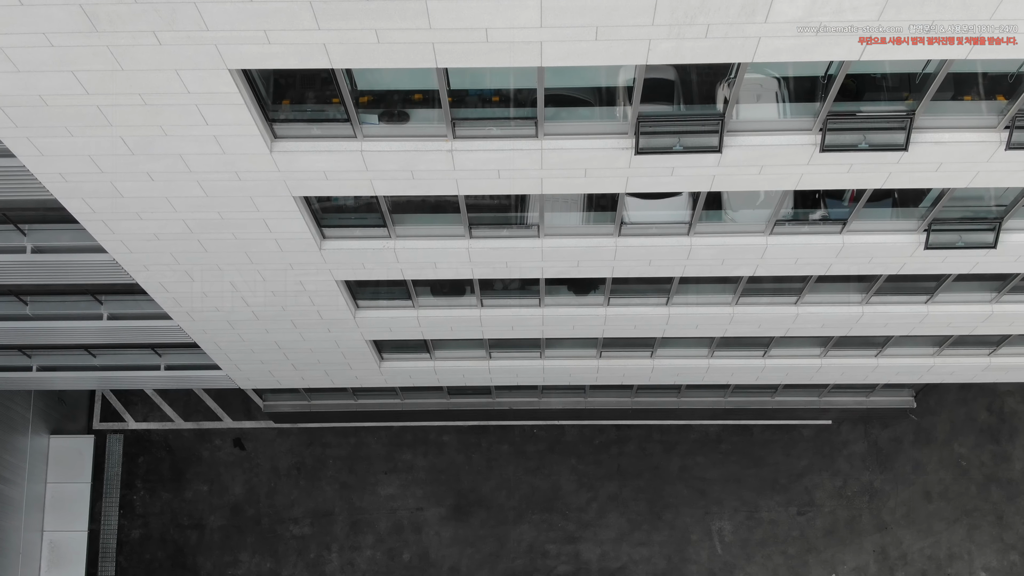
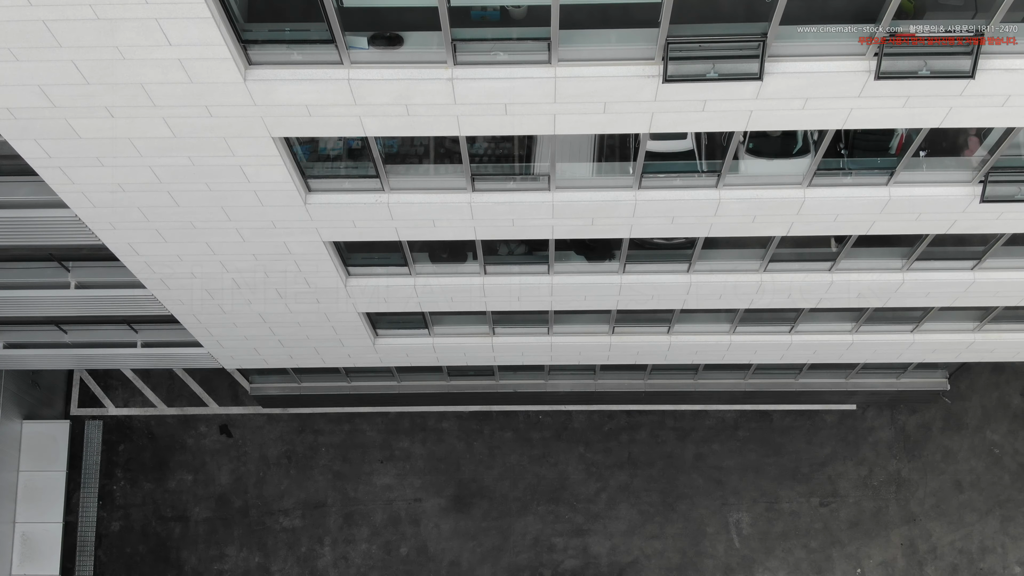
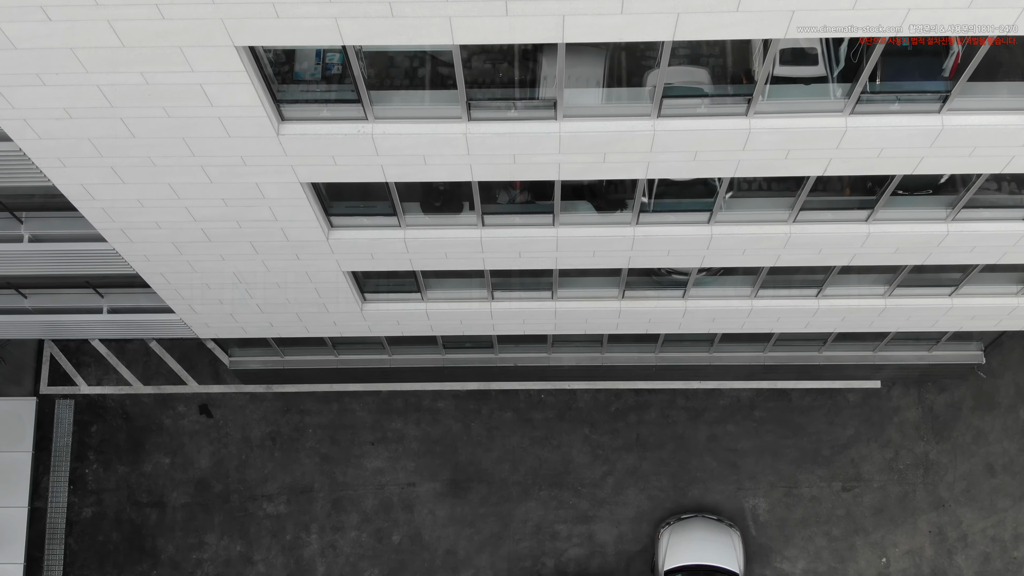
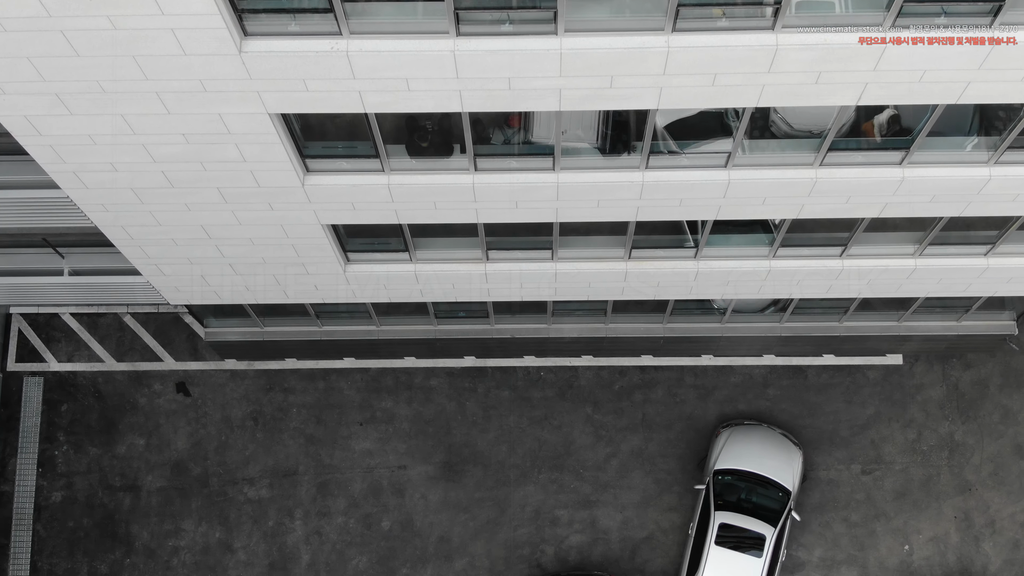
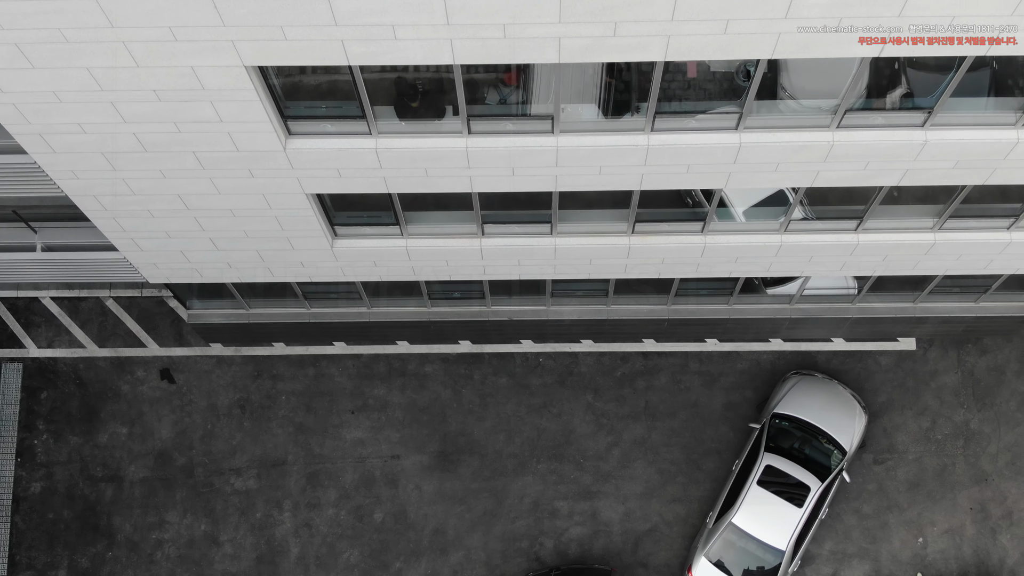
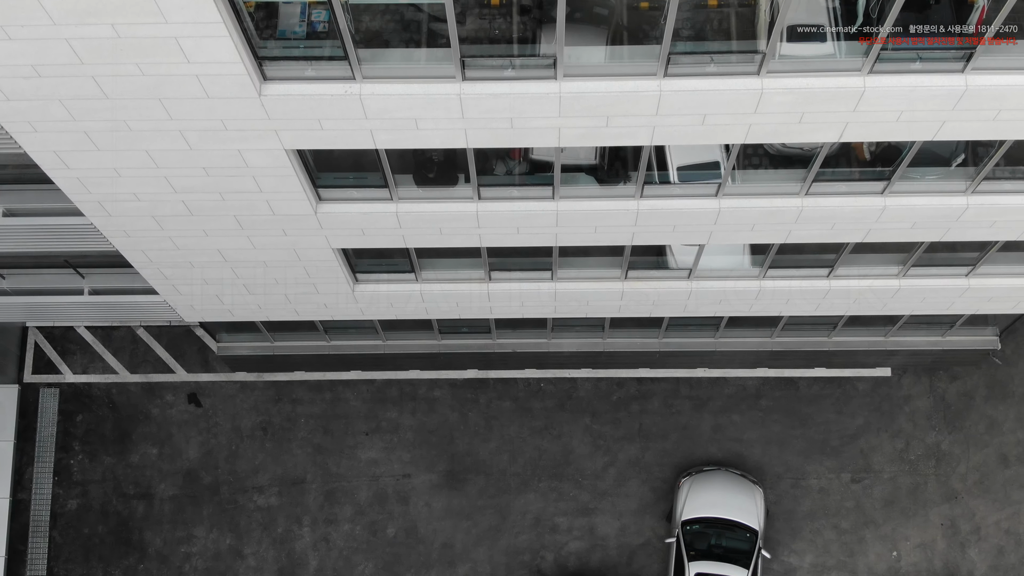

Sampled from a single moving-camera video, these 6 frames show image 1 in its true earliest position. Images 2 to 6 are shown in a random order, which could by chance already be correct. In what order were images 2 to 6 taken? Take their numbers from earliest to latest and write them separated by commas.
2, 3, 6, 4, 5
